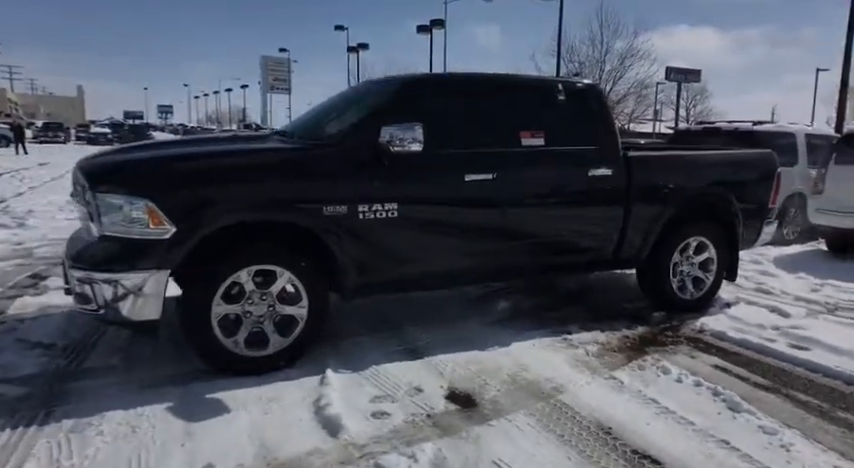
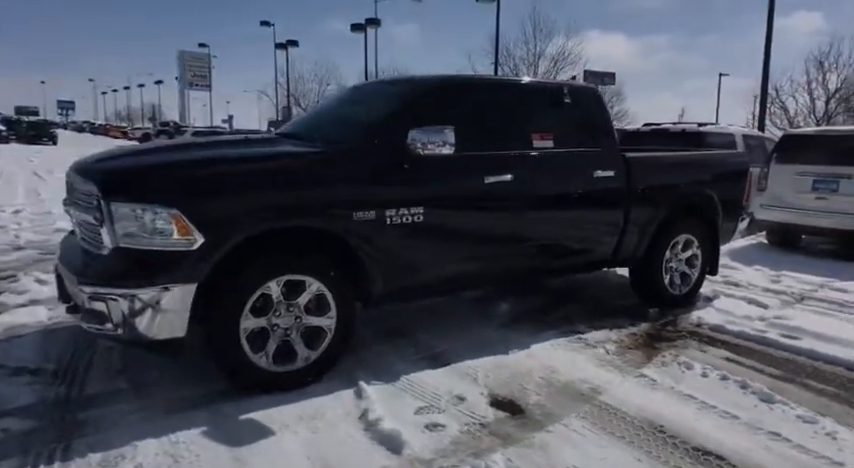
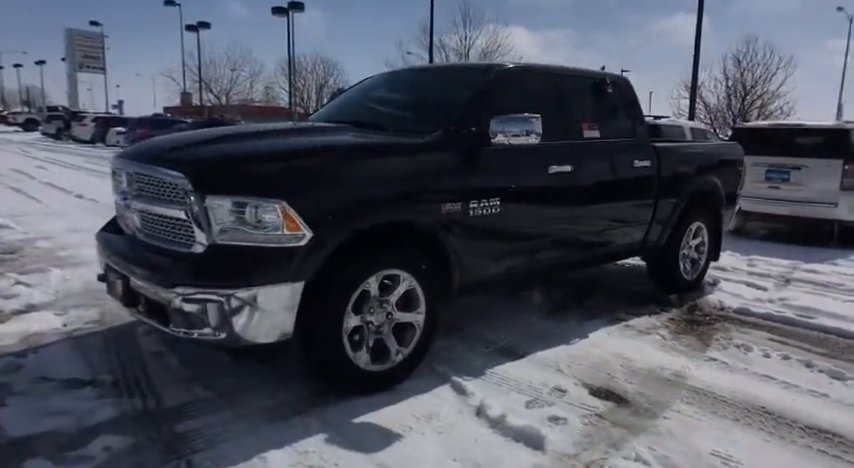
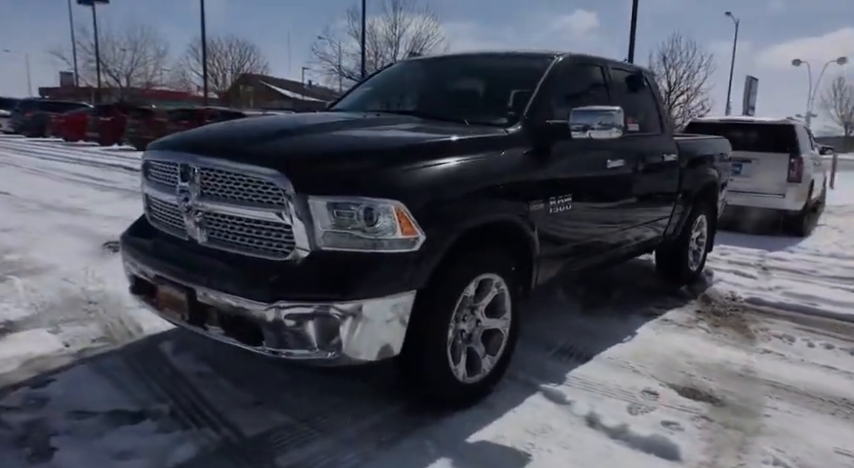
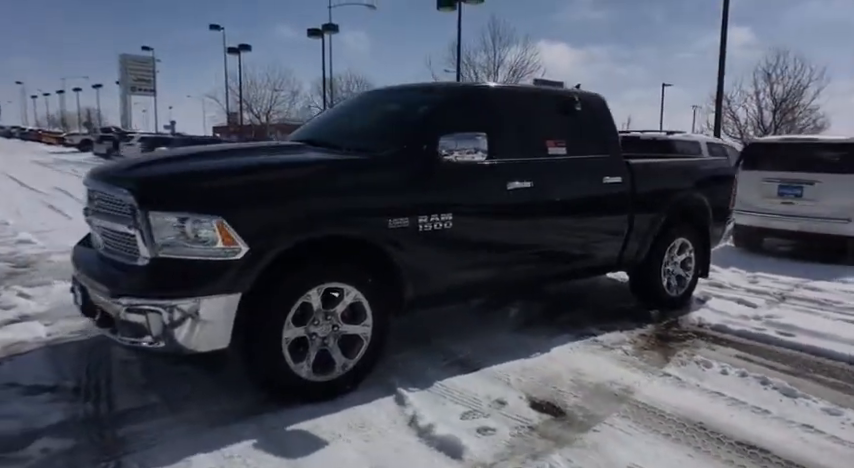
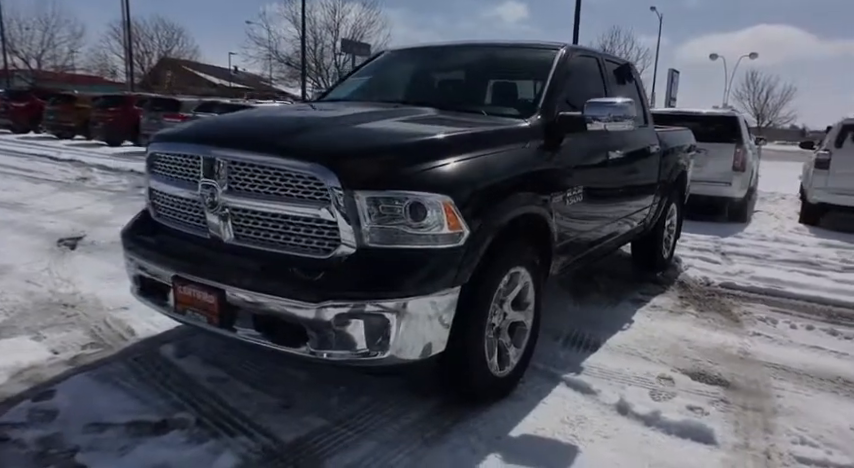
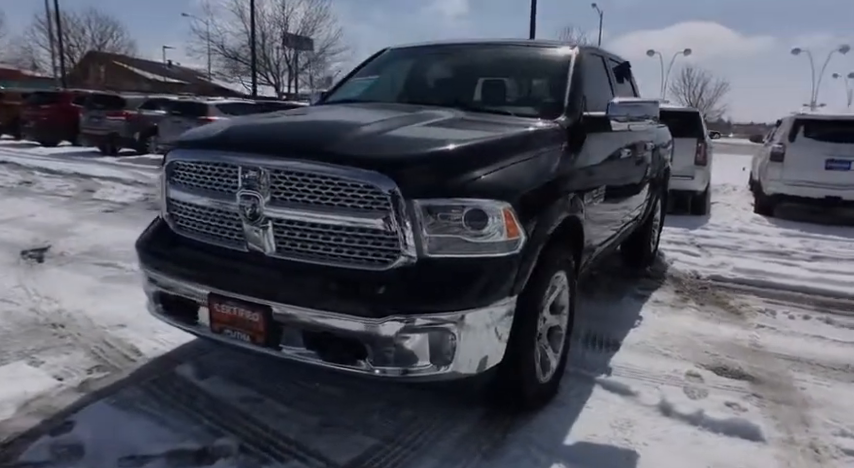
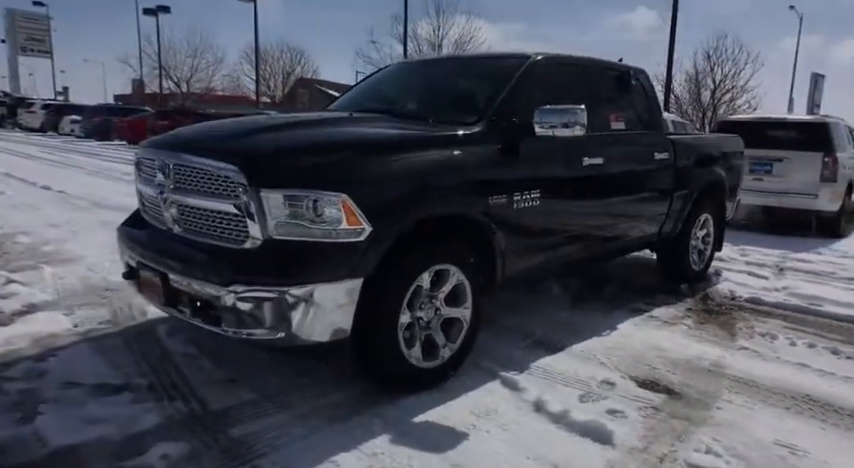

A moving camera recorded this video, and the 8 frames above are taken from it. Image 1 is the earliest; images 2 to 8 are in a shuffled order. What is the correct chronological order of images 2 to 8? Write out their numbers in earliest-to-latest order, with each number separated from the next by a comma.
2, 5, 3, 8, 4, 6, 7
